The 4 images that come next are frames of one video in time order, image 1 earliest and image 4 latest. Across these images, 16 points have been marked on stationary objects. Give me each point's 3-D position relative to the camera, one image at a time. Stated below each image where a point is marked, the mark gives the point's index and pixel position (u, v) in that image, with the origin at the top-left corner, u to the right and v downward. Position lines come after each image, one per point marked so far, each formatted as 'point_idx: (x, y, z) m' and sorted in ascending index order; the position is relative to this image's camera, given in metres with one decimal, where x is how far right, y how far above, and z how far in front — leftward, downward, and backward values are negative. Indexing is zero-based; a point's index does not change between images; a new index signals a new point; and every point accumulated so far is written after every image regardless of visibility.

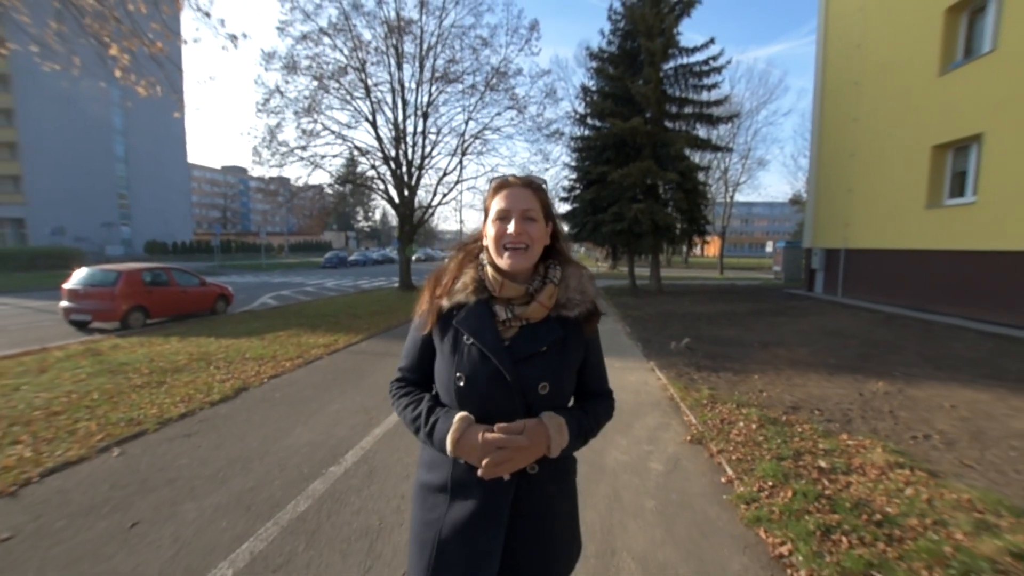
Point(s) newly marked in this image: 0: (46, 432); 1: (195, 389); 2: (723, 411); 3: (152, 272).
0: (-4.7, -1.4, +4.6) m
1: (-4.2, -1.3, +6.1) m
2: (+2.2, -1.3, +4.7) m
3: (-9.6, +0.4, +12.1) m
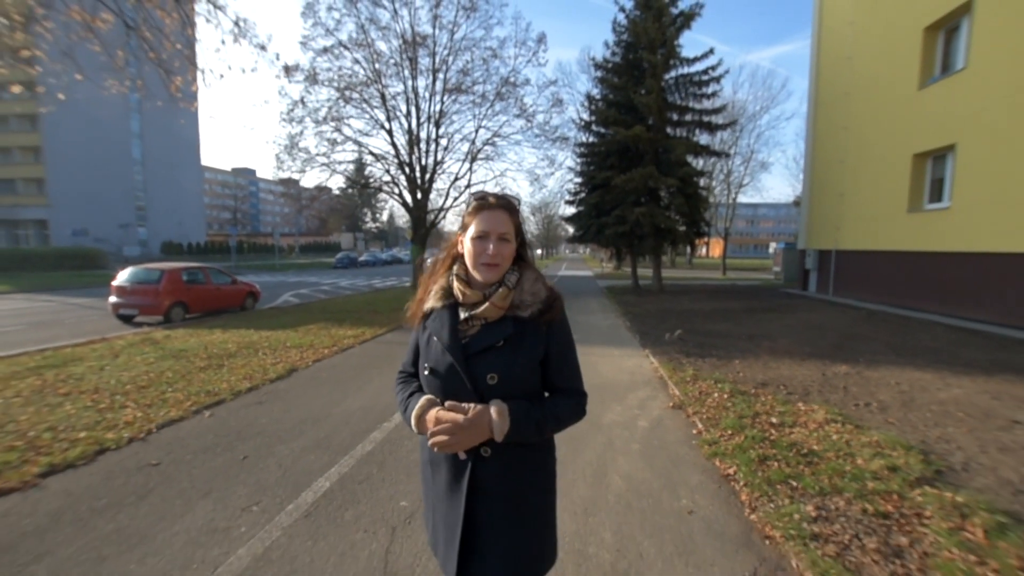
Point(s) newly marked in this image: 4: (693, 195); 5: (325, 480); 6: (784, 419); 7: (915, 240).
0: (-4.5, -1.4, +5.6) m
1: (-4.0, -1.3, +7.1) m
2: (+2.3, -1.2, +5.6) m
3: (-9.3, +0.5, +13.2) m
4: (+7.2, +3.7, +18.2) m
5: (-1.5, -1.5, +3.6) m
6: (+2.6, -1.3, +4.4) m
7: (+10.6, +1.3, +12.1) m
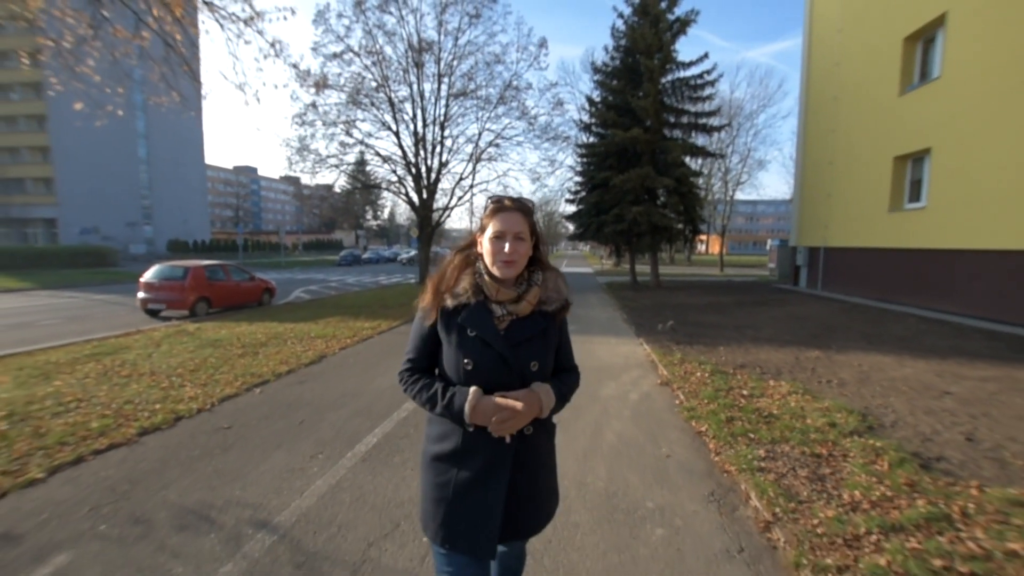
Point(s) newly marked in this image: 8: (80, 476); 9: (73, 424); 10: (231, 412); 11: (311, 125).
0: (-4.4, -1.3, +6.4) m
1: (-3.9, -1.2, +7.9) m
2: (+2.5, -1.1, +6.4) m
3: (-9.2, +0.6, +14.0) m
4: (+7.3, +3.9, +19.0) m
5: (-1.3, -1.4, +4.4) m
6: (+2.8, -1.2, +5.2) m
7: (+10.8, +1.5, +12.8) m
8: (-3.5, -1.5, +3.7) m
9: (-4.5, -1.4, +4.7) m
10: (-3.2, -1.4, +5.1) m
11: (-8.3, +6.7, +18.9) m
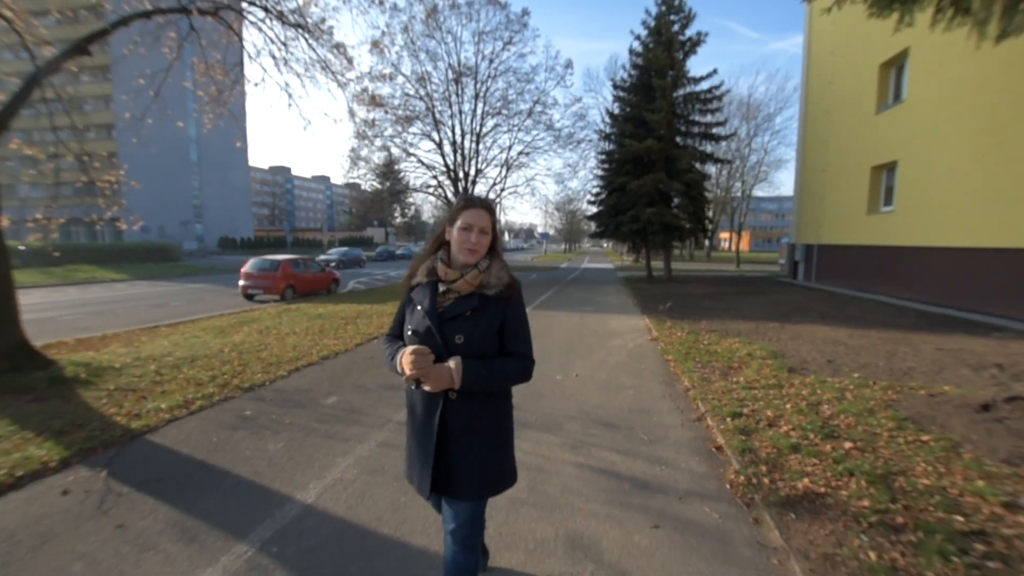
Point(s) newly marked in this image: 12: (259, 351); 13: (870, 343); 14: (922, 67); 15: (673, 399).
0: (-3.7, -1.0, +9.3) m
1: (-3.1, -0.9, +10.7) m
2: (+3.1, -0.8, +8.9) m
3: (-8.1, +1.0, +17.0) m
4: (+8.6, +4.2, +21.2) m
5: (-0.7, -1.1, +7.1) m
6: (+3.4, -0.9, +7.7) m
7: (+11.7, +1.7, +14.9) m
8: (-2.9, -1.2, +6.5) m
9: (-3.9, -1.1, +7.6) m
10: (-2.5, -1.1, +7.9) m
11: (-7.0, +7.2, +21.9) m
12: (-4.3, -1.1, +7.8) m
13: (+5.8, -0.9, +7.4) m
14: (+11.4, +6.2, +12.7) m
15: (+1.8, -1.2, +5.0) m
